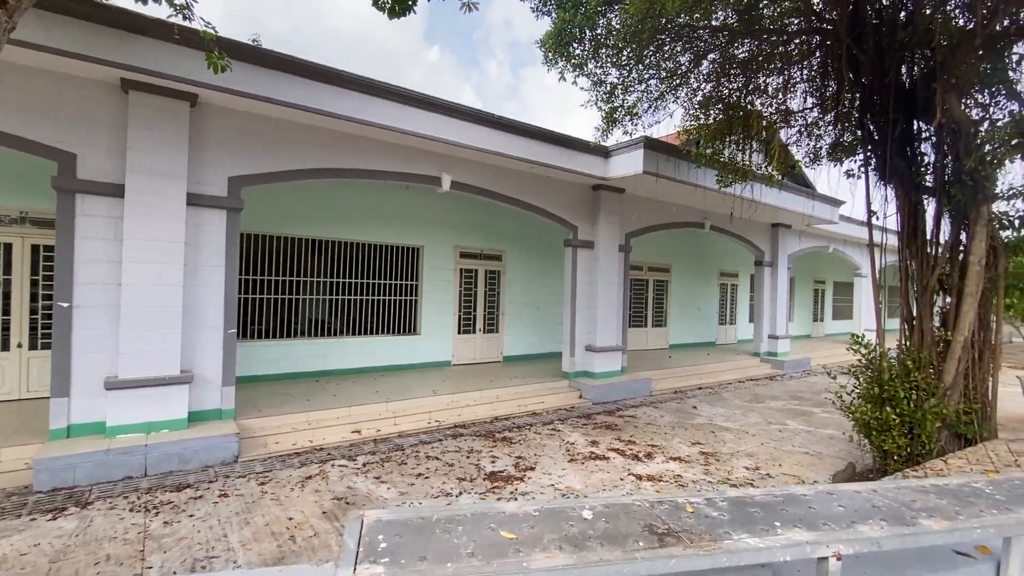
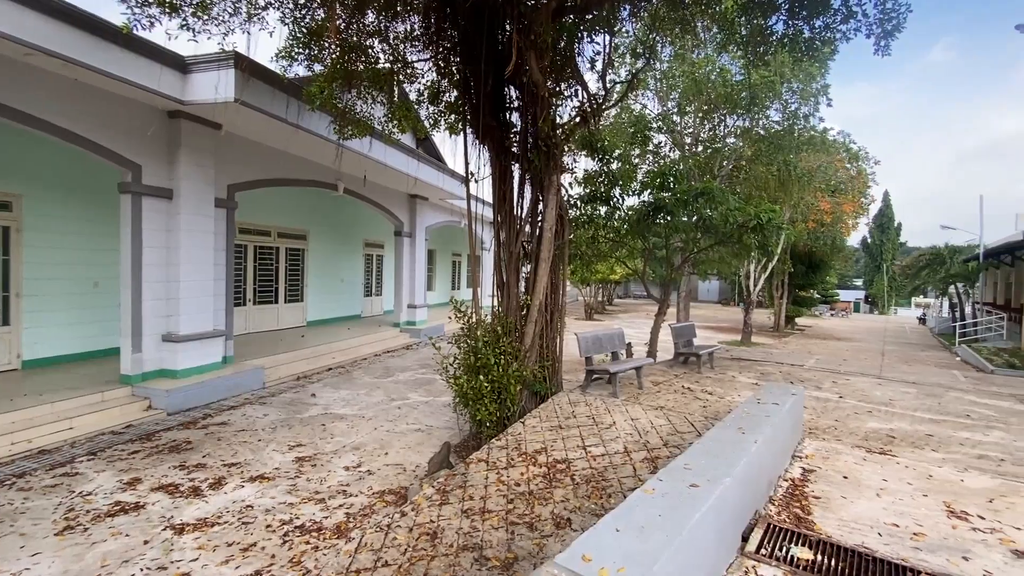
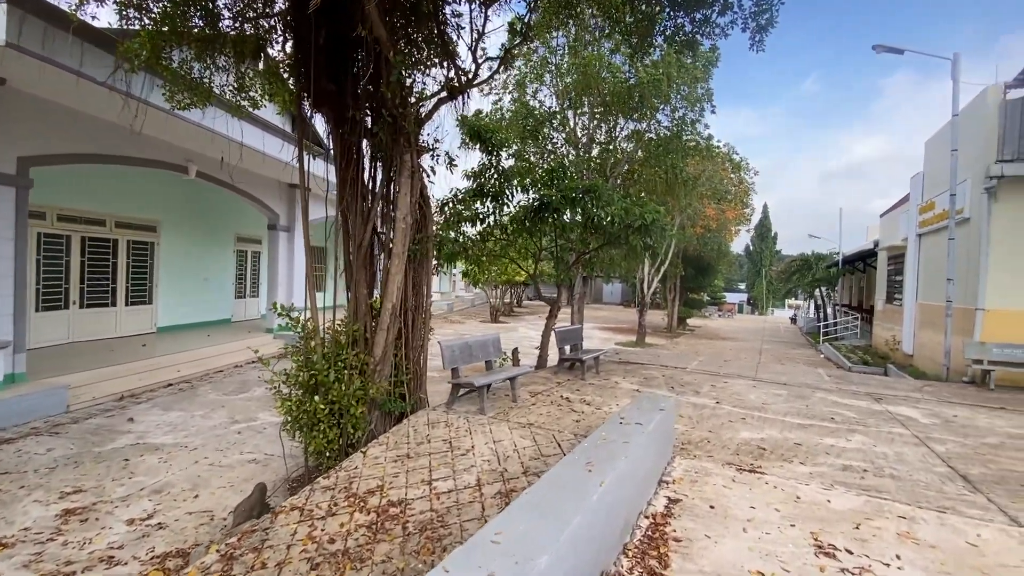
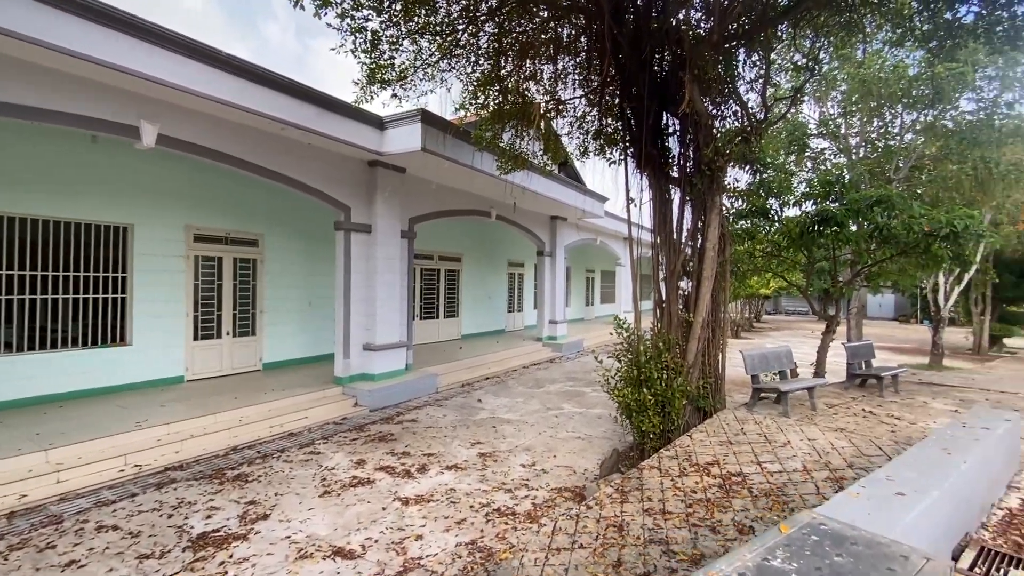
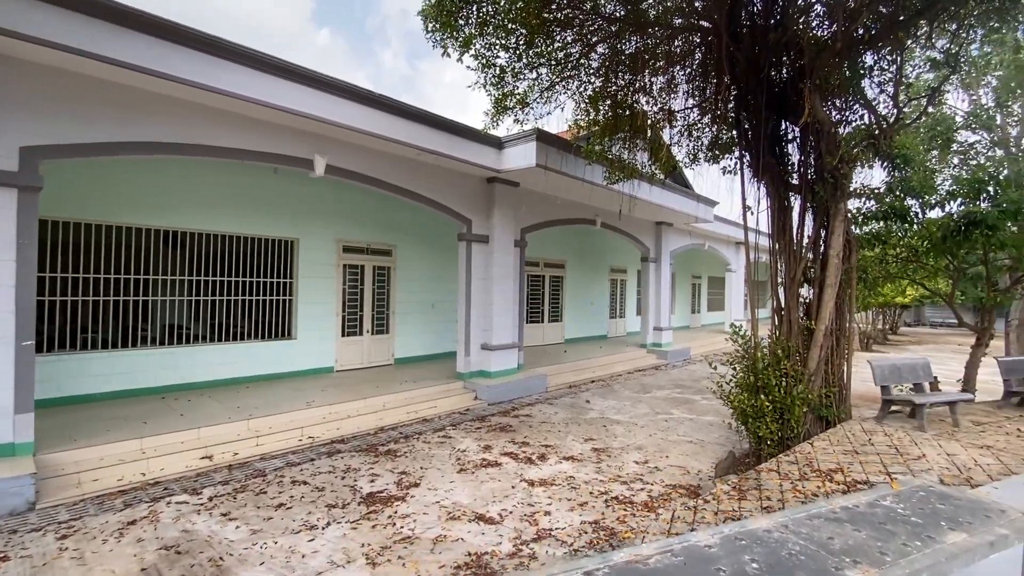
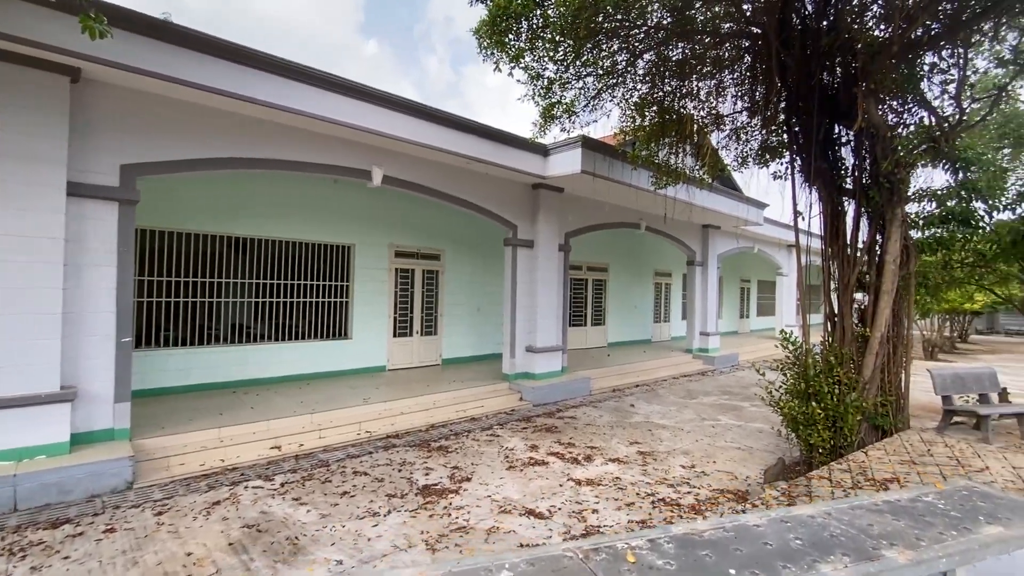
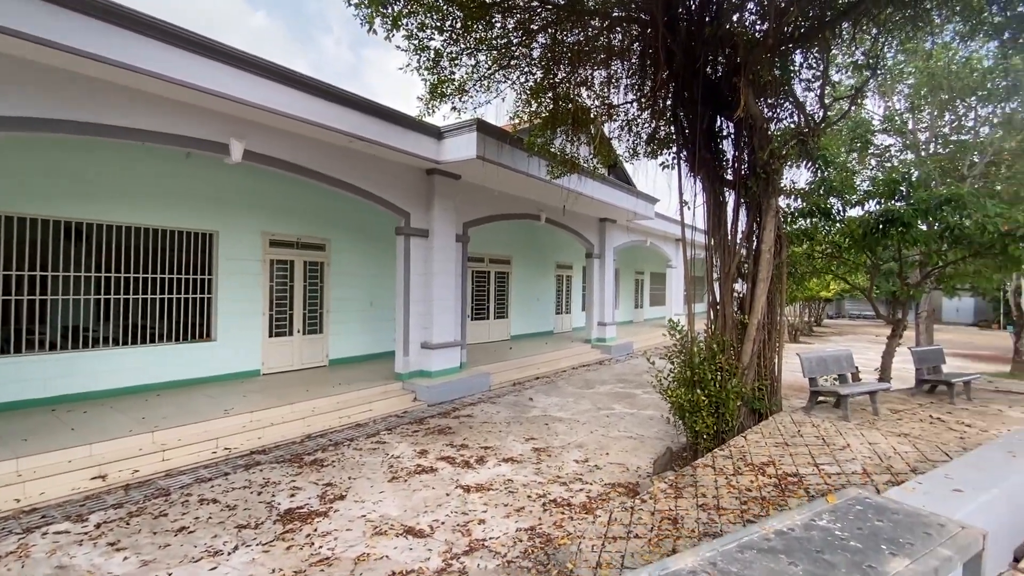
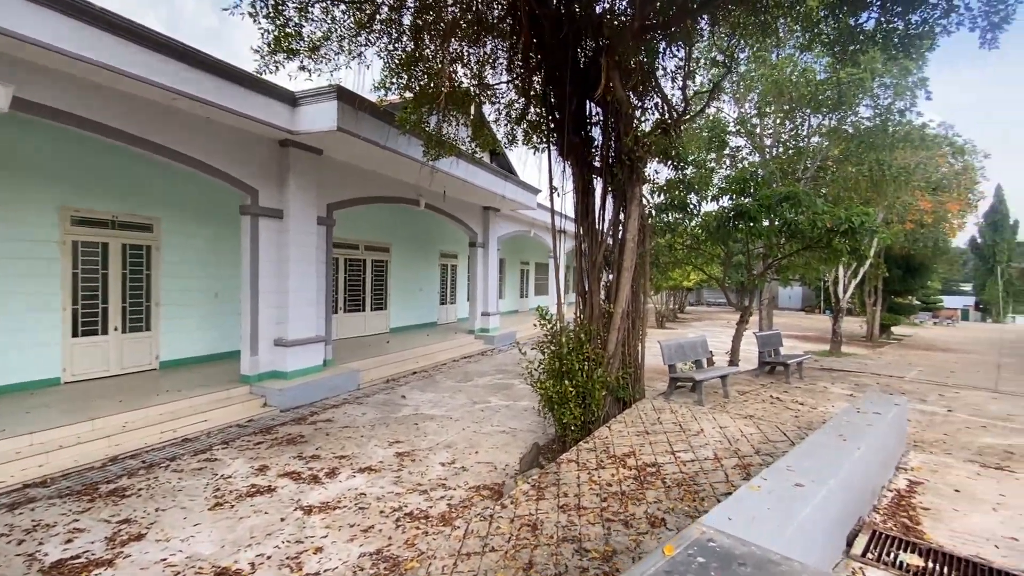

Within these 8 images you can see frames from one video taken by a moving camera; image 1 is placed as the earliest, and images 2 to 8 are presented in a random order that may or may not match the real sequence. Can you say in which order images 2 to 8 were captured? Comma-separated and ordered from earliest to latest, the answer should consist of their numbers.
6, 5, 7, 4, 8, 2, 3
